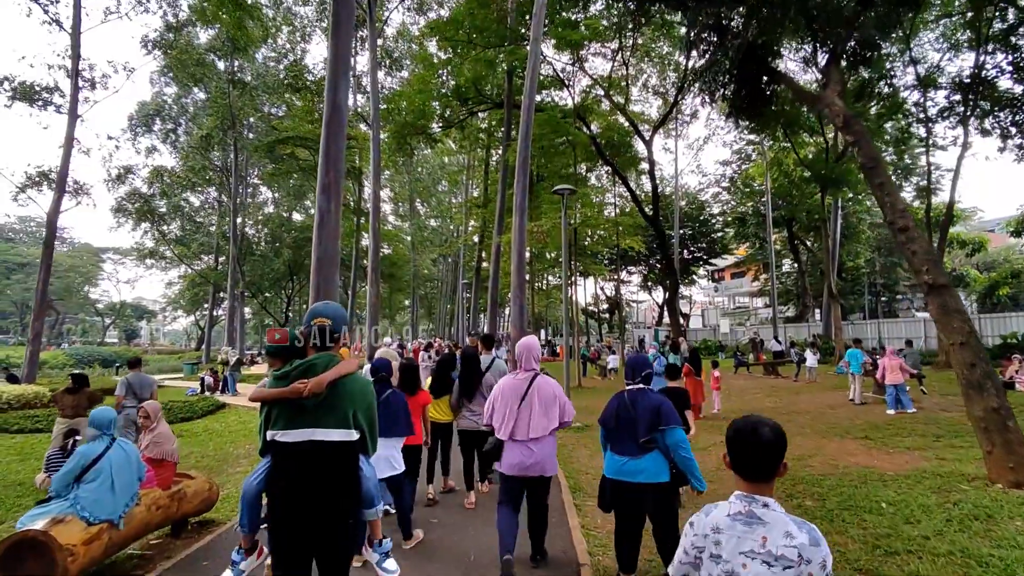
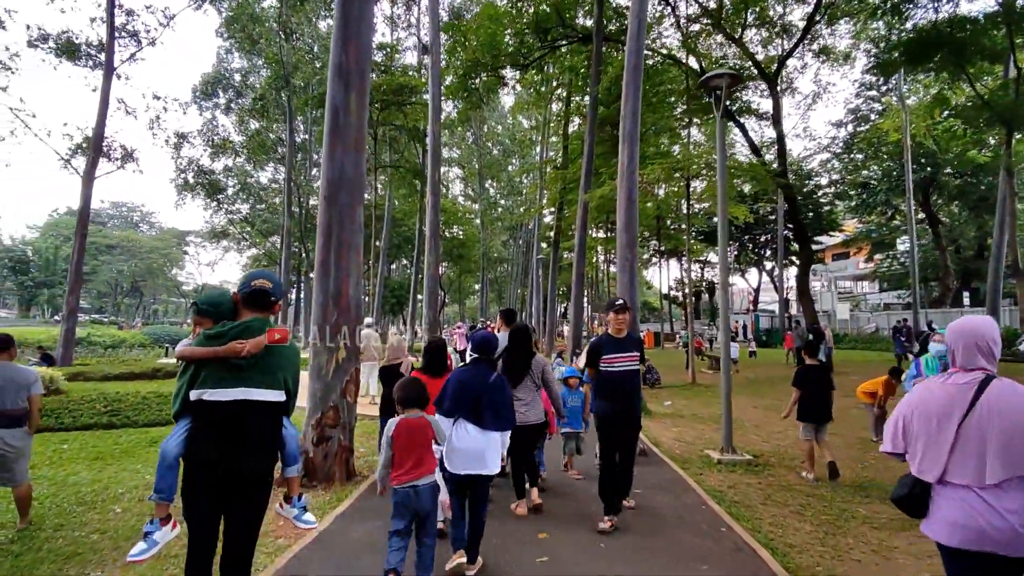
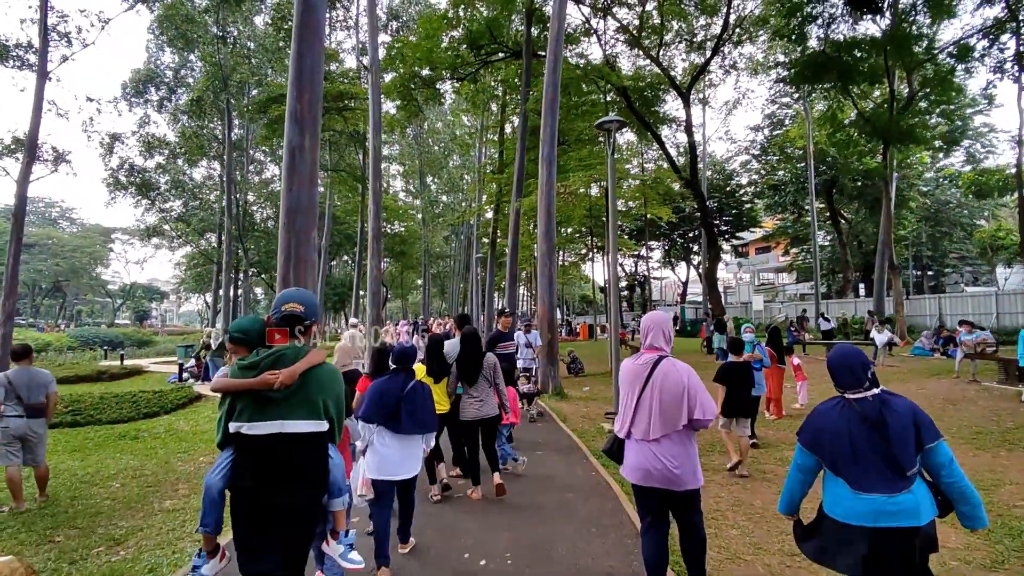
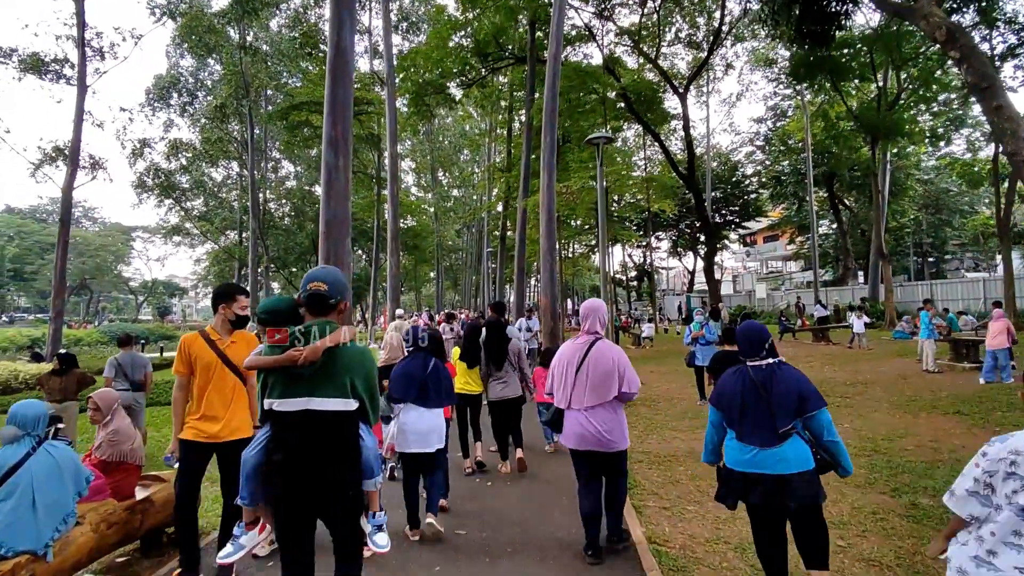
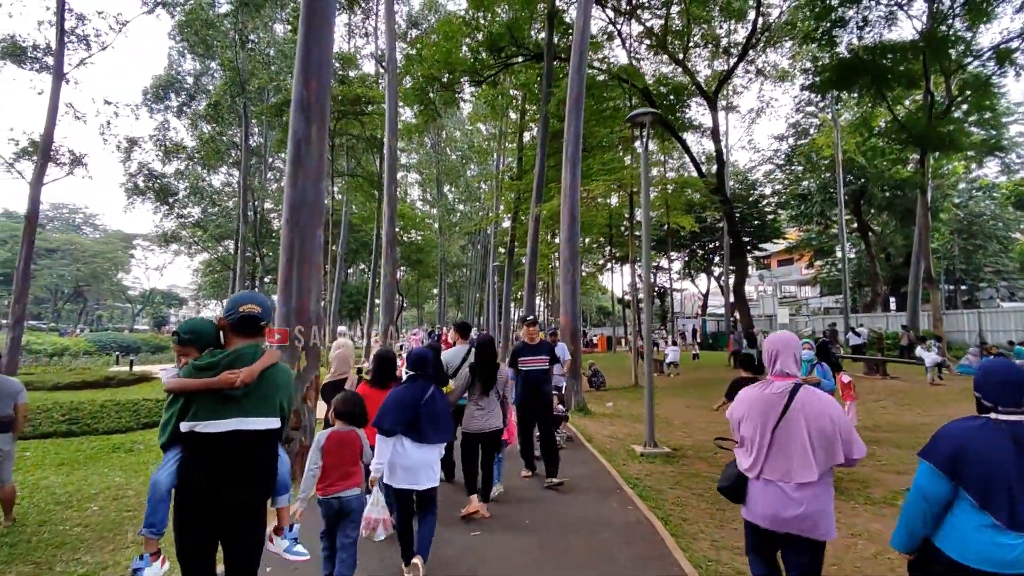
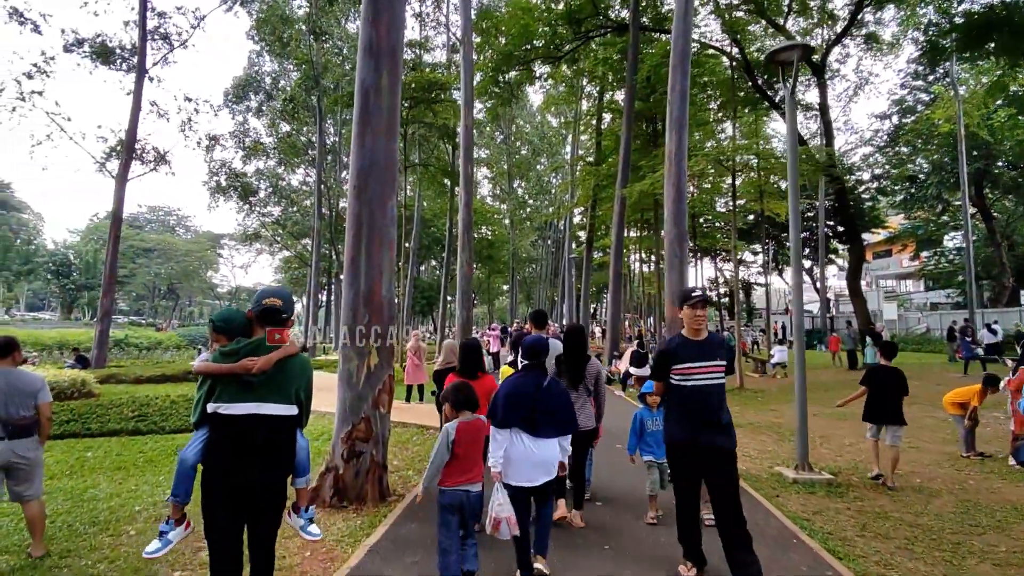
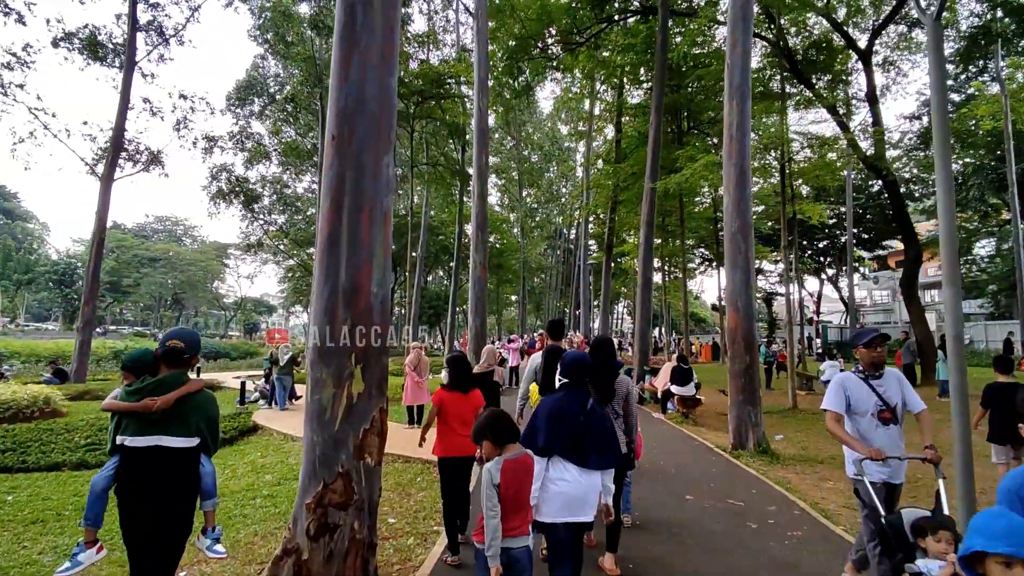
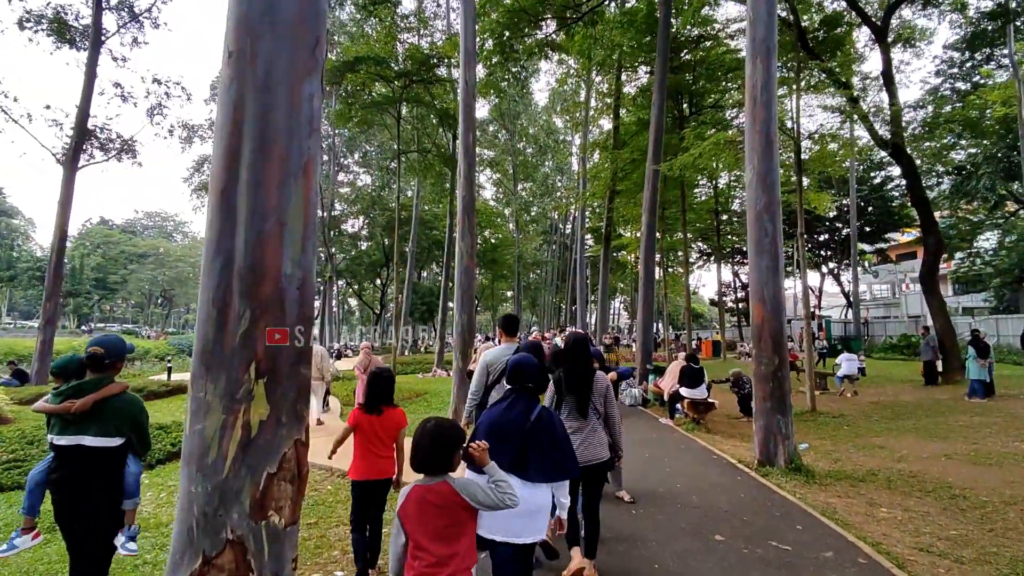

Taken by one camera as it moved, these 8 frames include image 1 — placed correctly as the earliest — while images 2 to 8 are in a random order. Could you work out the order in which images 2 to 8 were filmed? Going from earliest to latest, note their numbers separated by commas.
4, 3, 5, 2, 6, 7, 8
